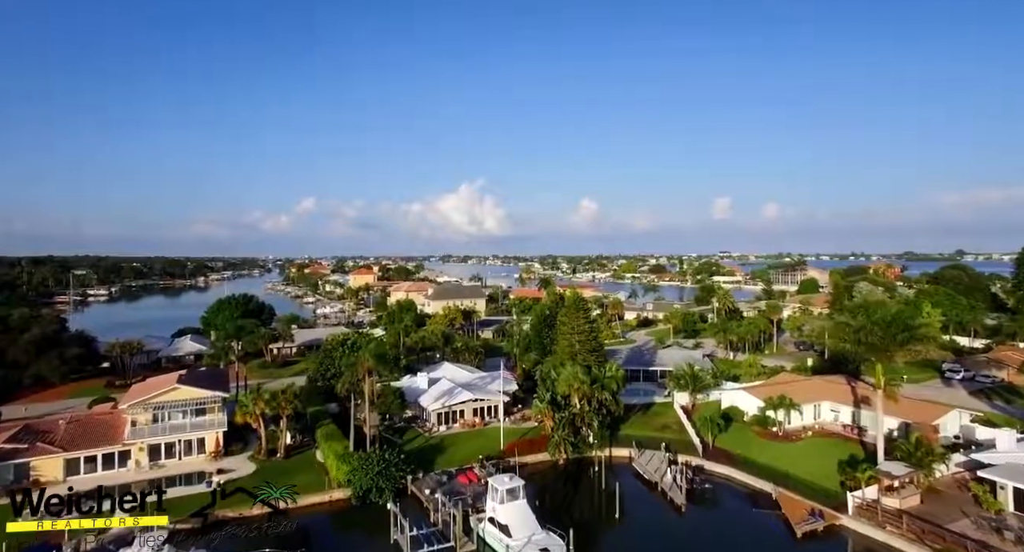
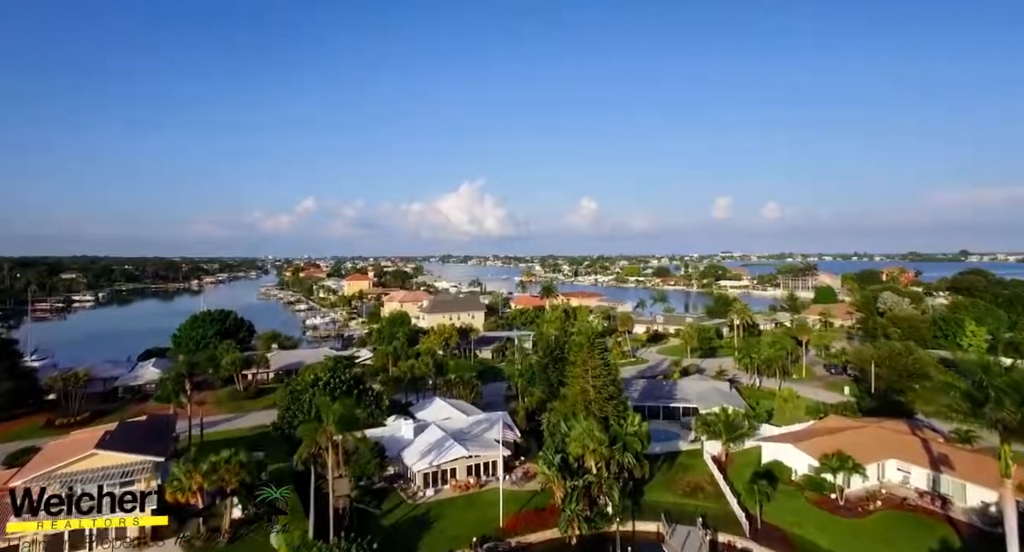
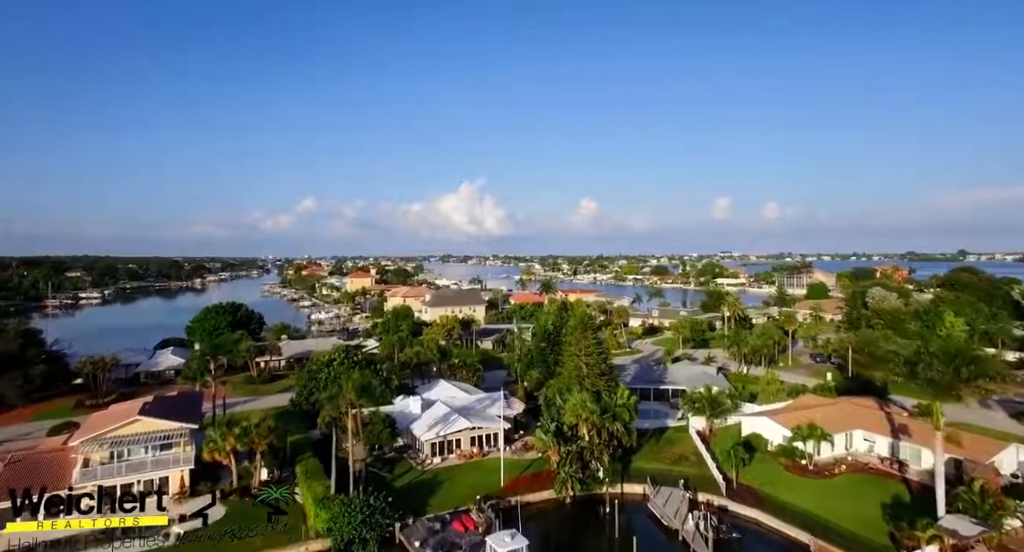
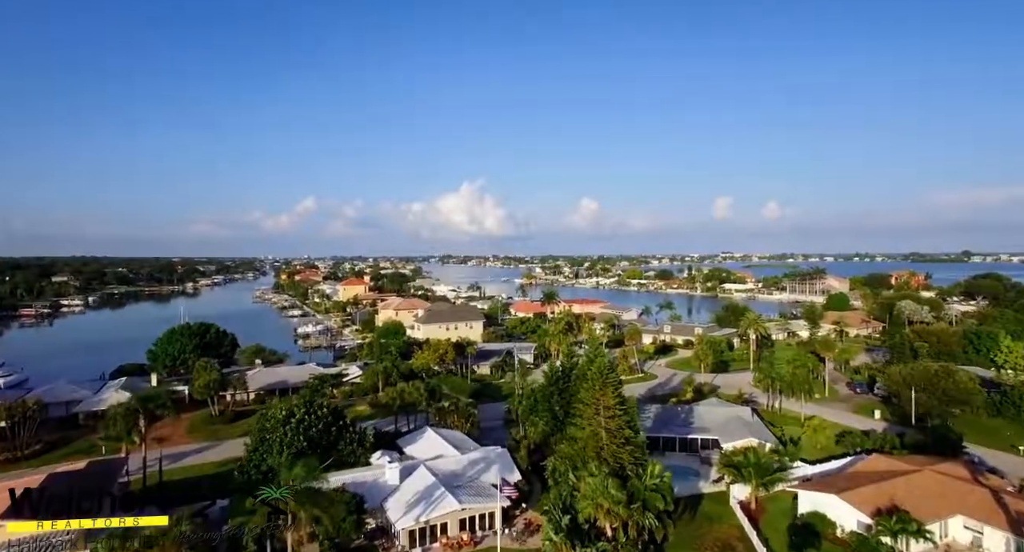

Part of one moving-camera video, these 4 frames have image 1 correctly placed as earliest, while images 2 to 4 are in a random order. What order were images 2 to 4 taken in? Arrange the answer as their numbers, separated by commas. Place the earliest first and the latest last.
3, 2, 4
